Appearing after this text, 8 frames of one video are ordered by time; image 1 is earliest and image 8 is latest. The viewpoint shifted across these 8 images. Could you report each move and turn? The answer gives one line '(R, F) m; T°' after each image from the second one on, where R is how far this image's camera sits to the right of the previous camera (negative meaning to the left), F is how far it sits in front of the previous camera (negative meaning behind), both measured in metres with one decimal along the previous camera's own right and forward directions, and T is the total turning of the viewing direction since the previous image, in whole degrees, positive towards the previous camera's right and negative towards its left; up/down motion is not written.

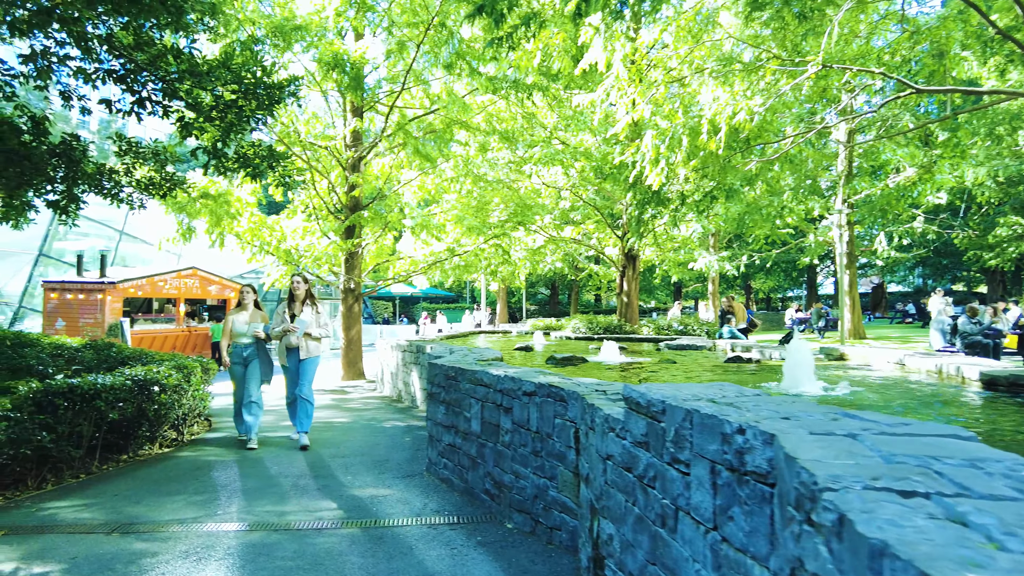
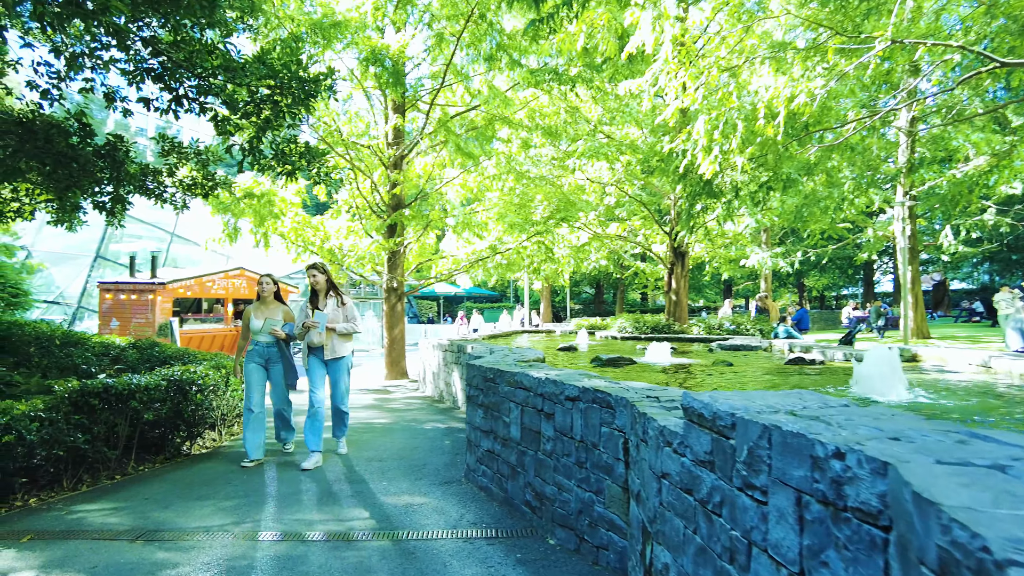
(0.0, +0.3) m; -4°
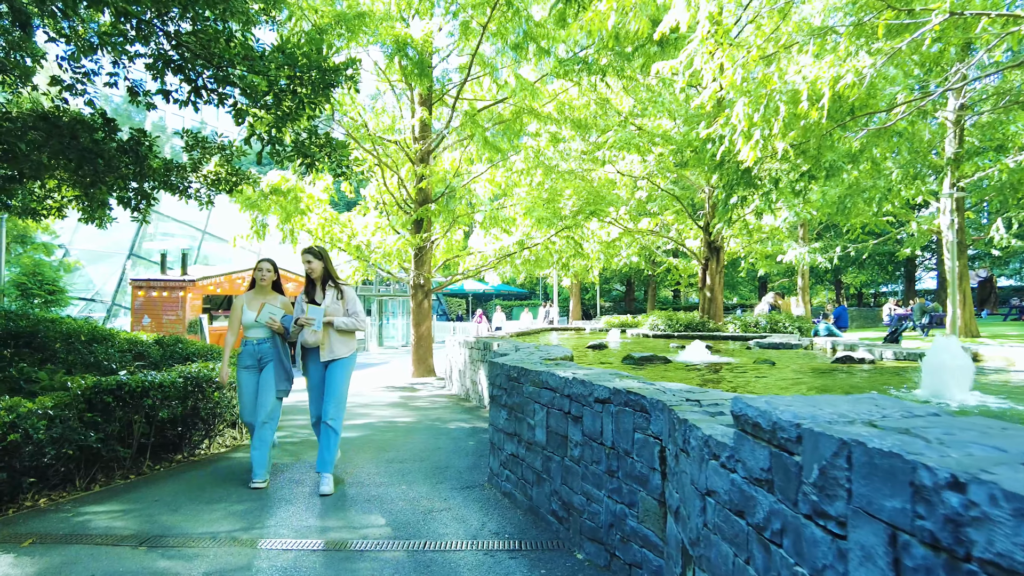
(0.0, +0.3) m; -3°
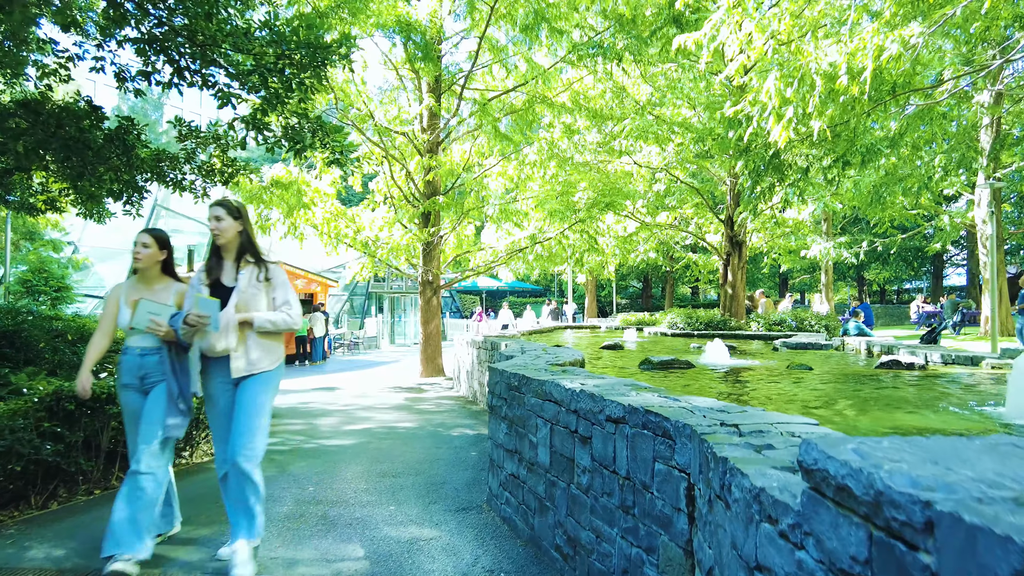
(+0.1, +0.6) m; -1°
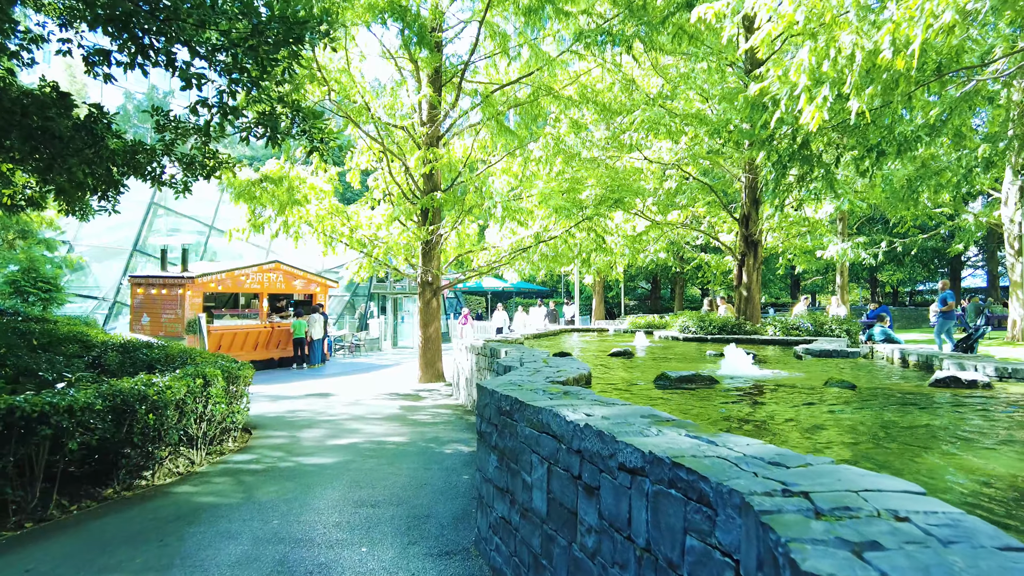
(+0.1, +0.7) m; -1°
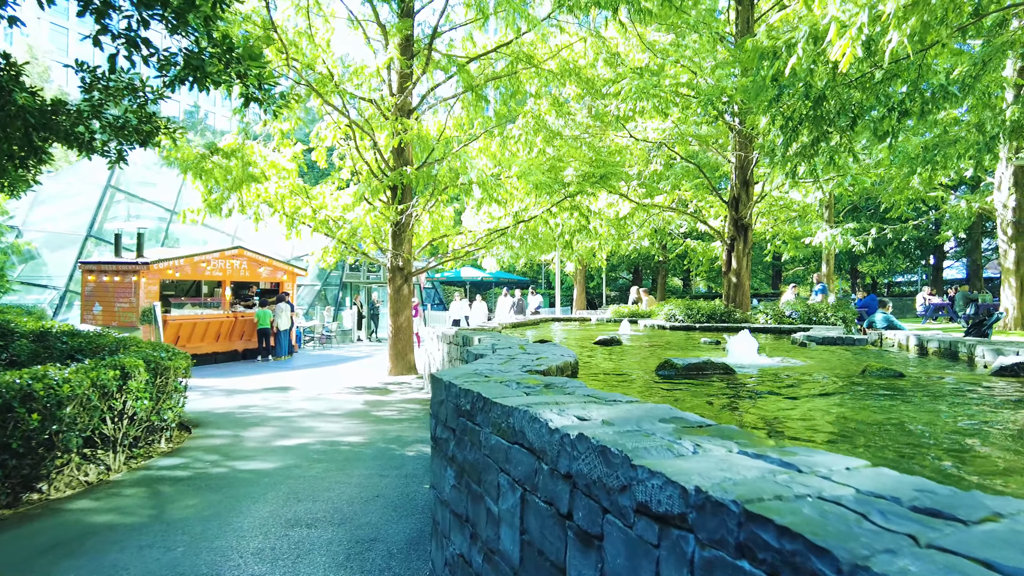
(+0.1, +0.9) m; +2°
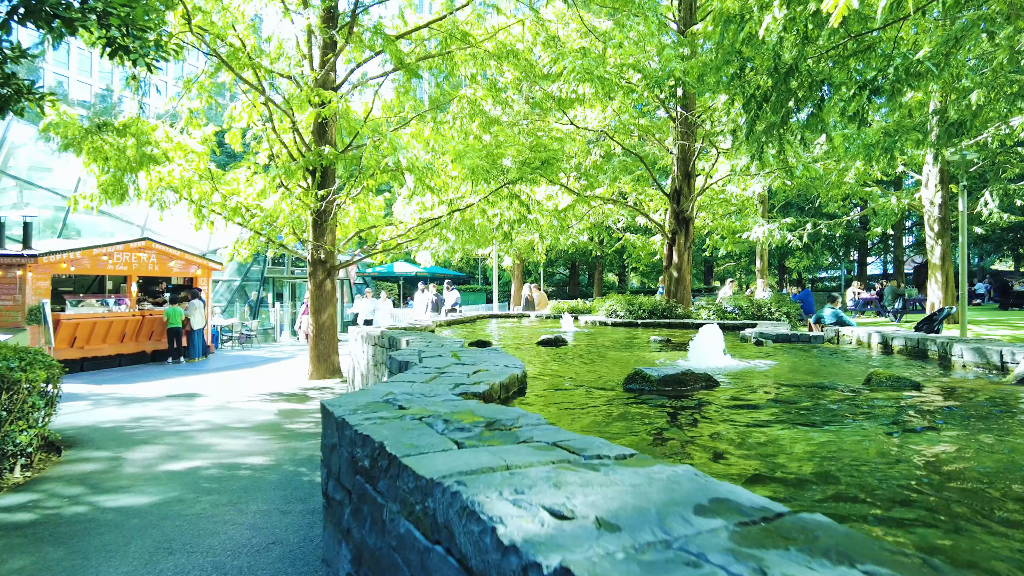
(0.0, +0.8) m; +6°
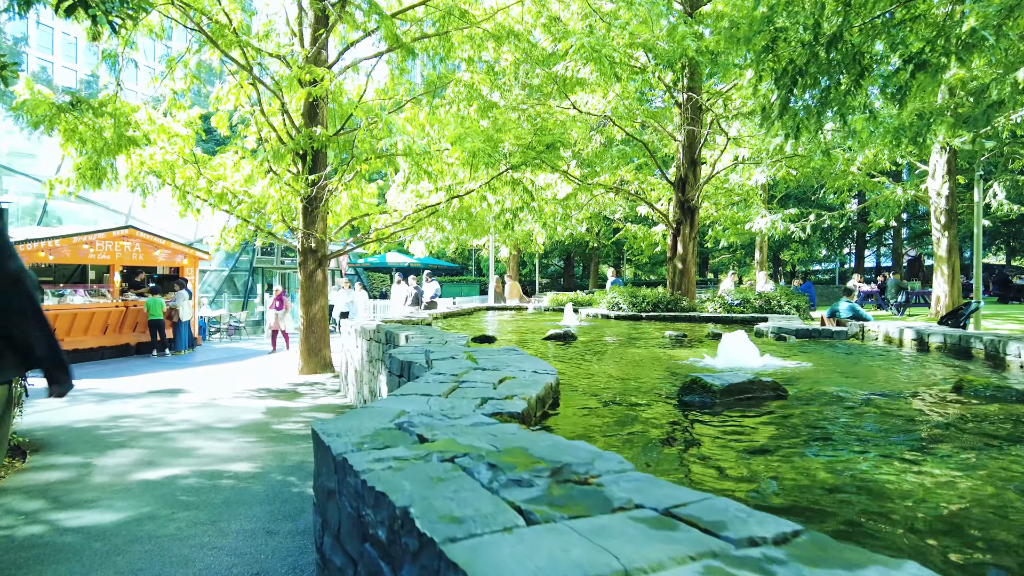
(-0.1, +0.5) m; +1°
